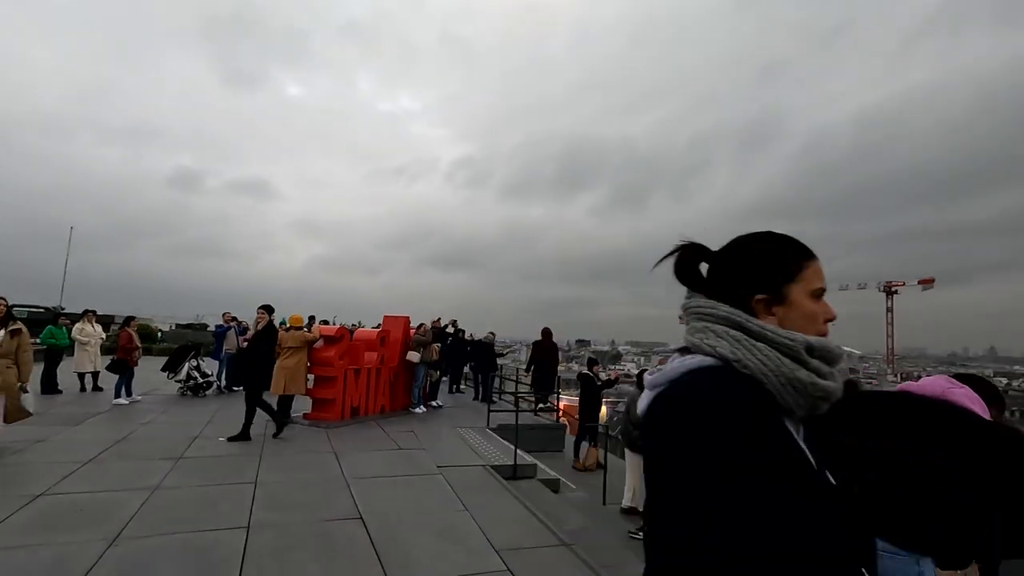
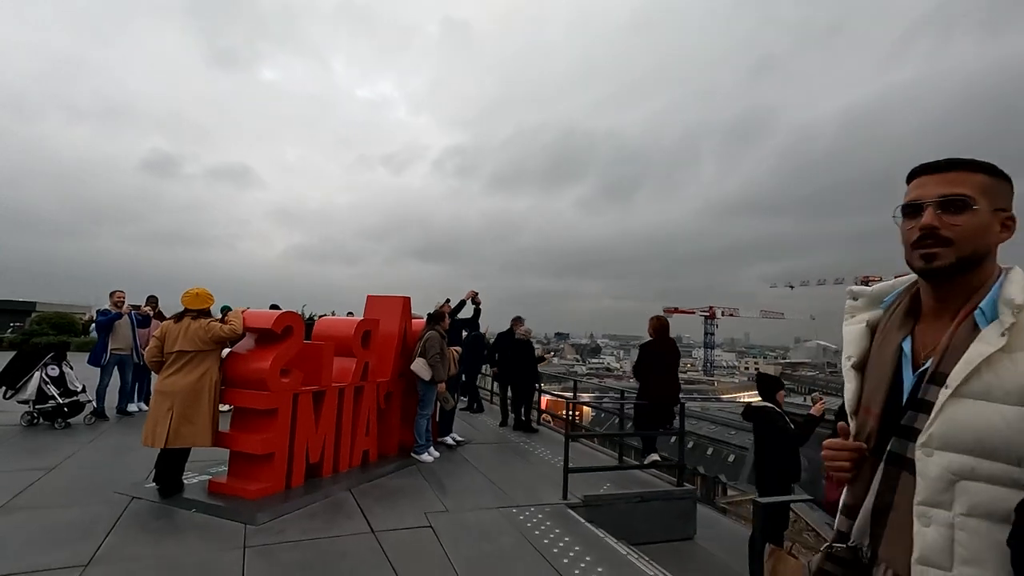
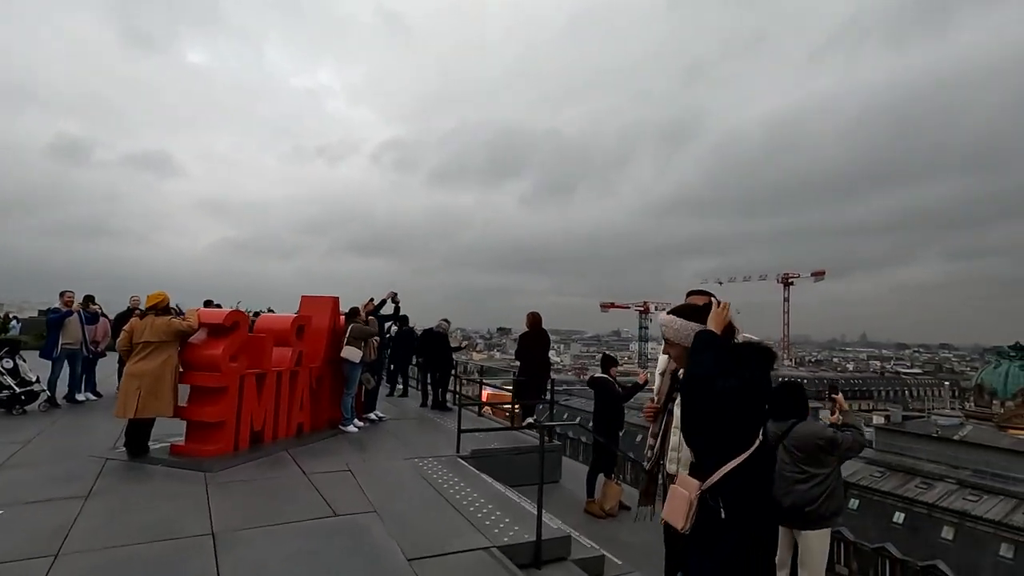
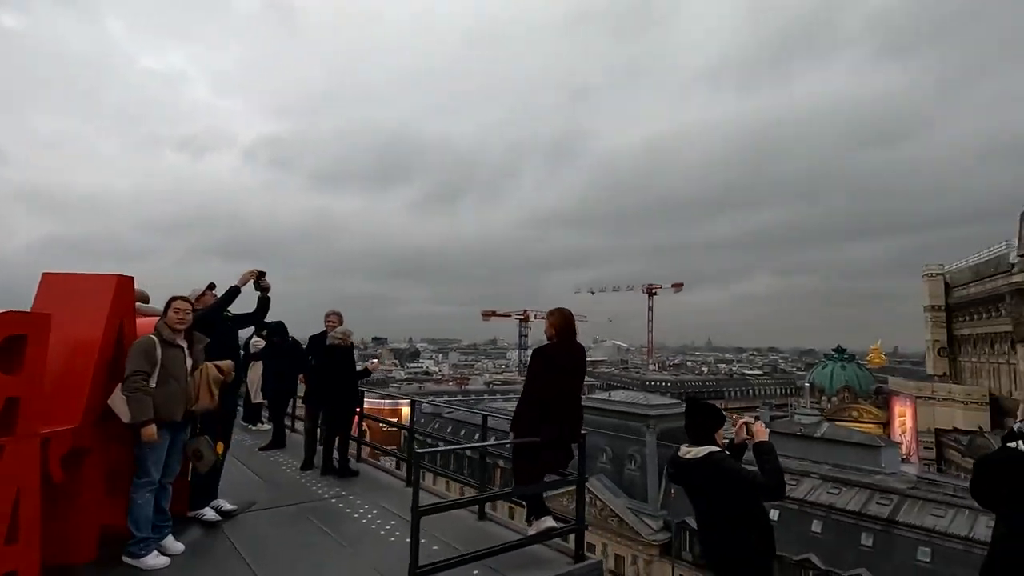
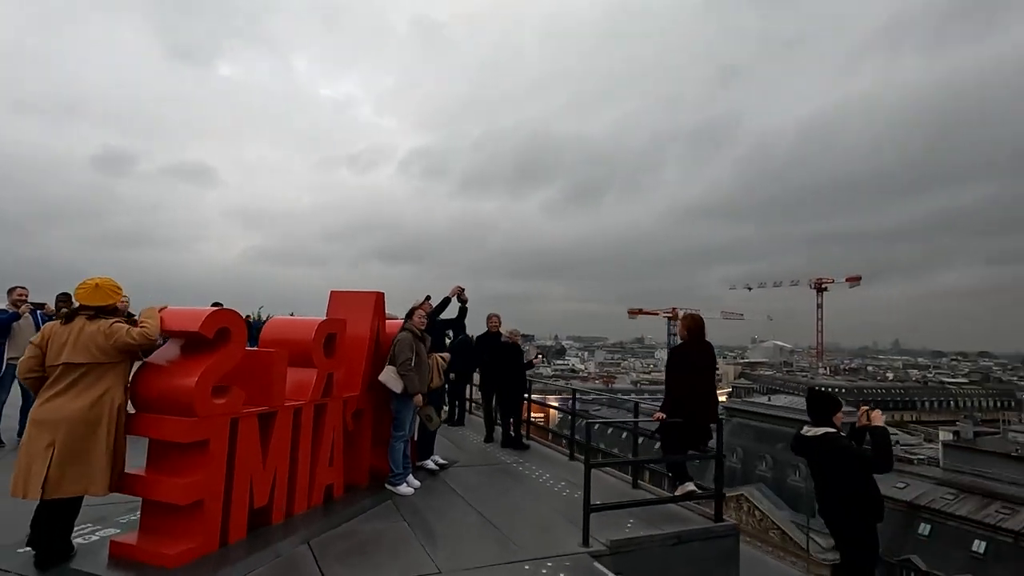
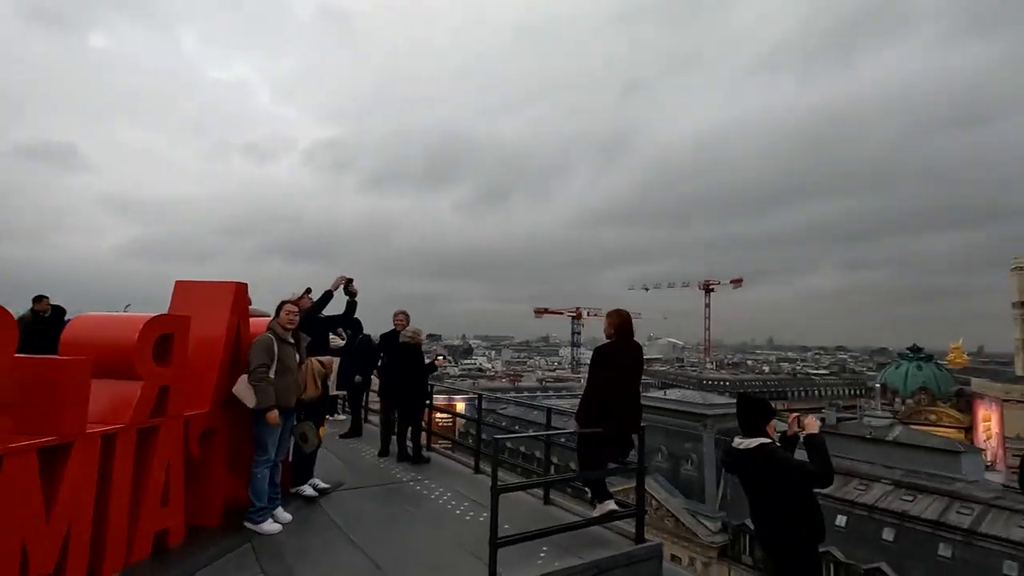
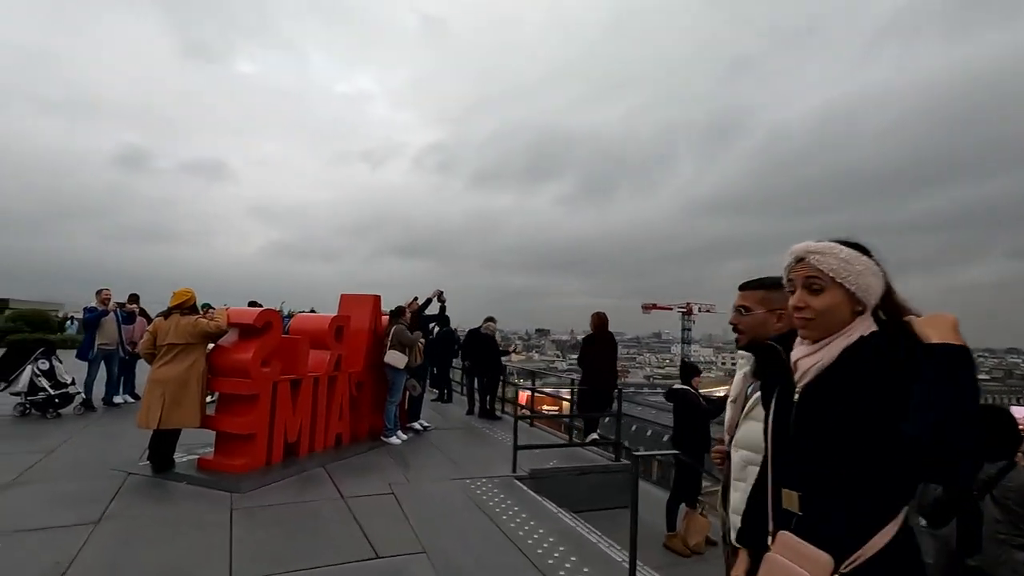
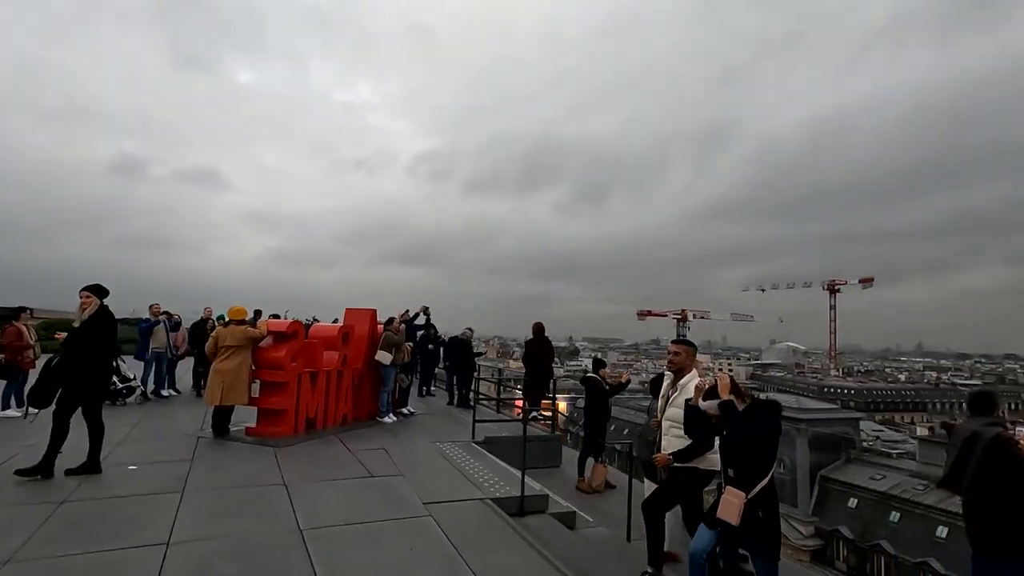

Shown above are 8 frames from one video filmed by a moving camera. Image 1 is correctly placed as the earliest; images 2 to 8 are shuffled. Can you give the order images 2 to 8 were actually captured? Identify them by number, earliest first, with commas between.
8, 3, 7, 2, 5, 6, 4
